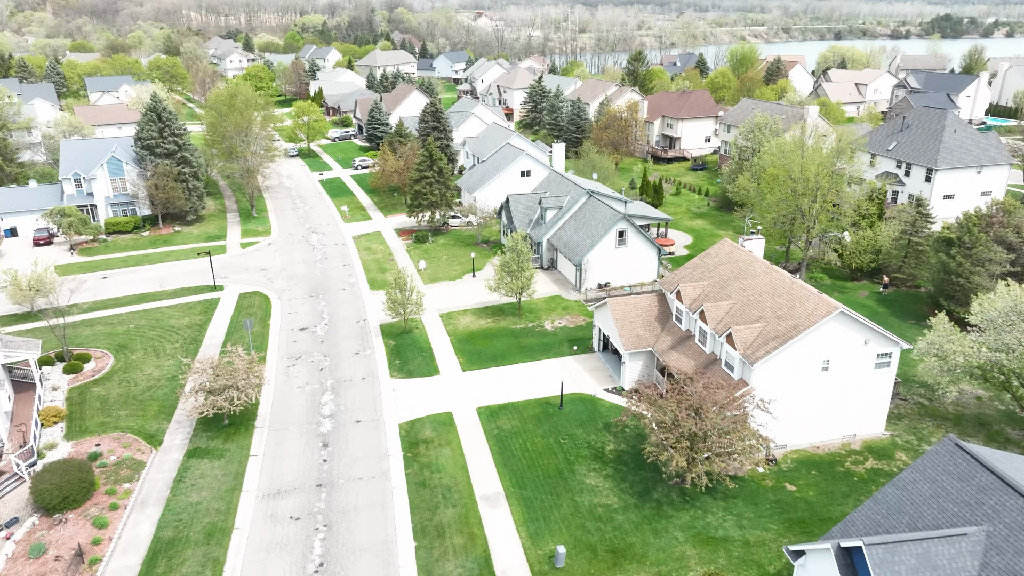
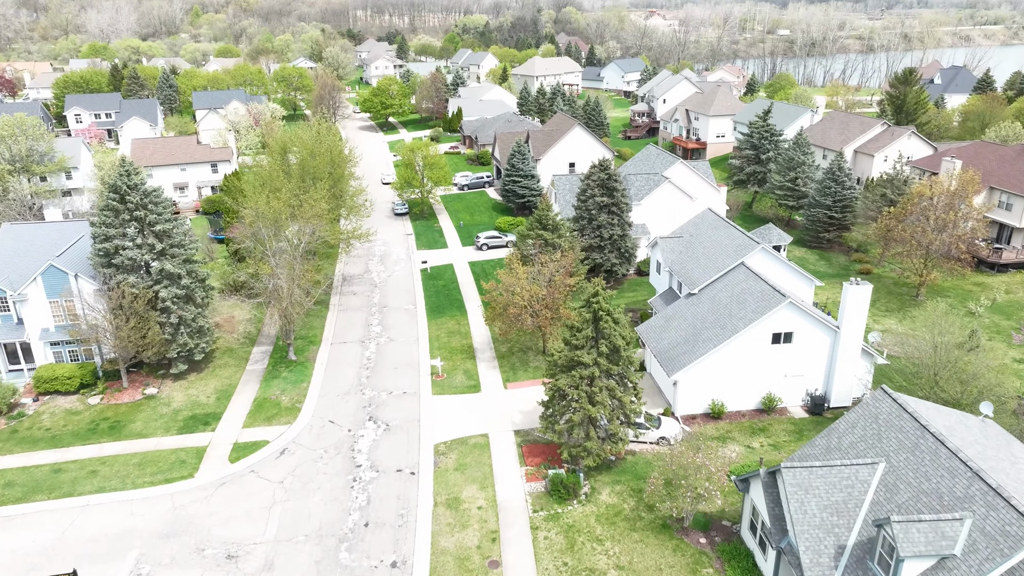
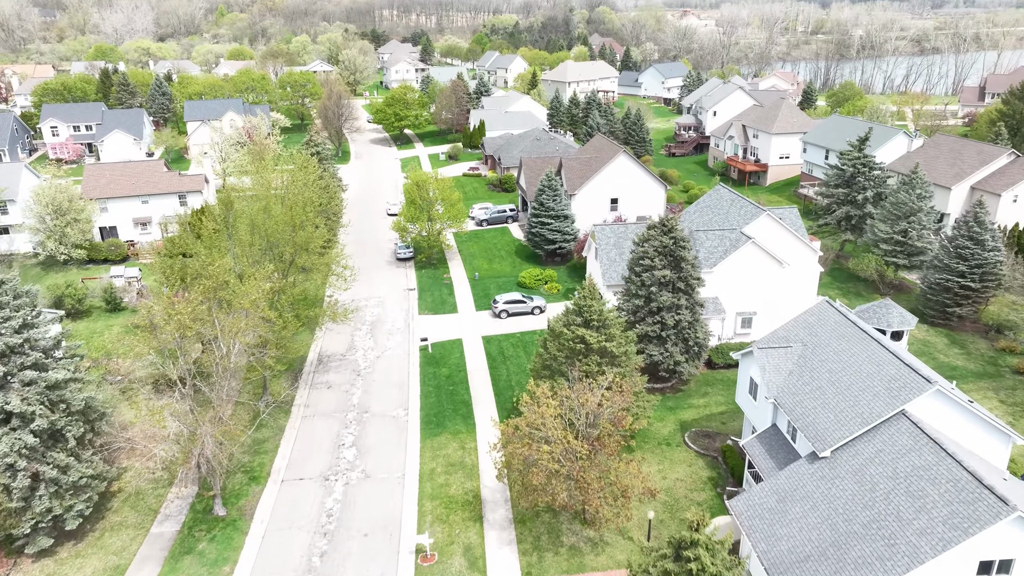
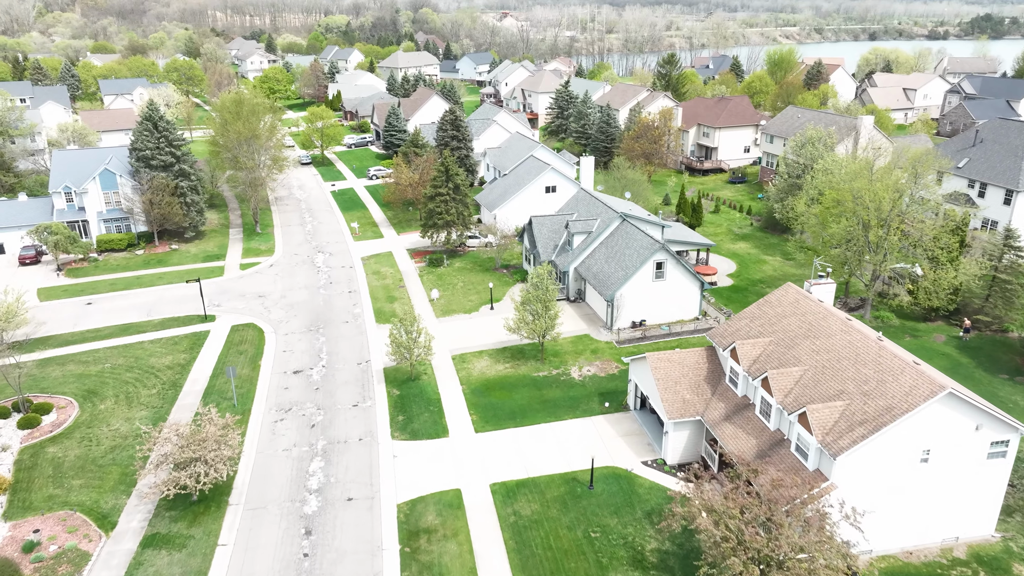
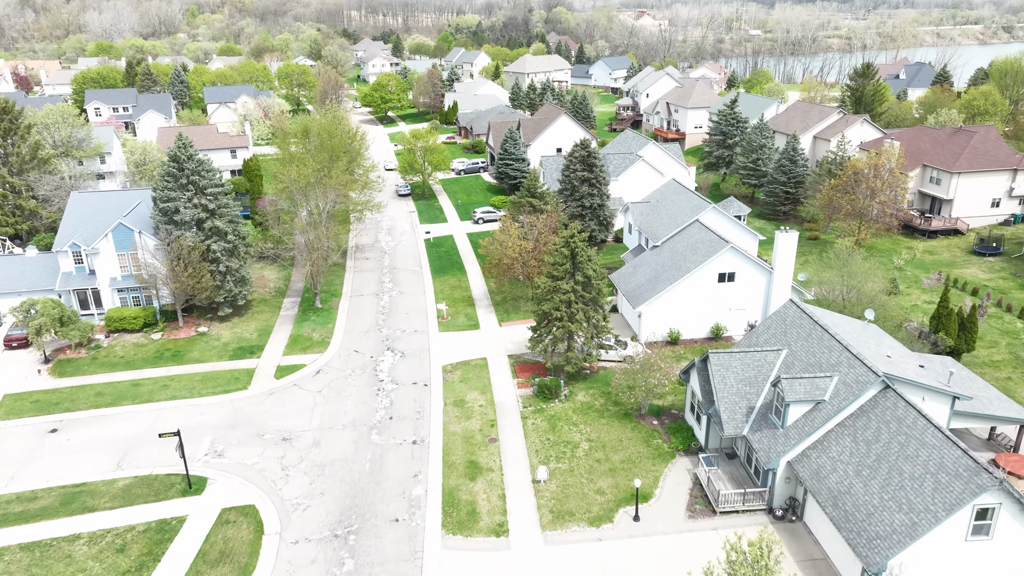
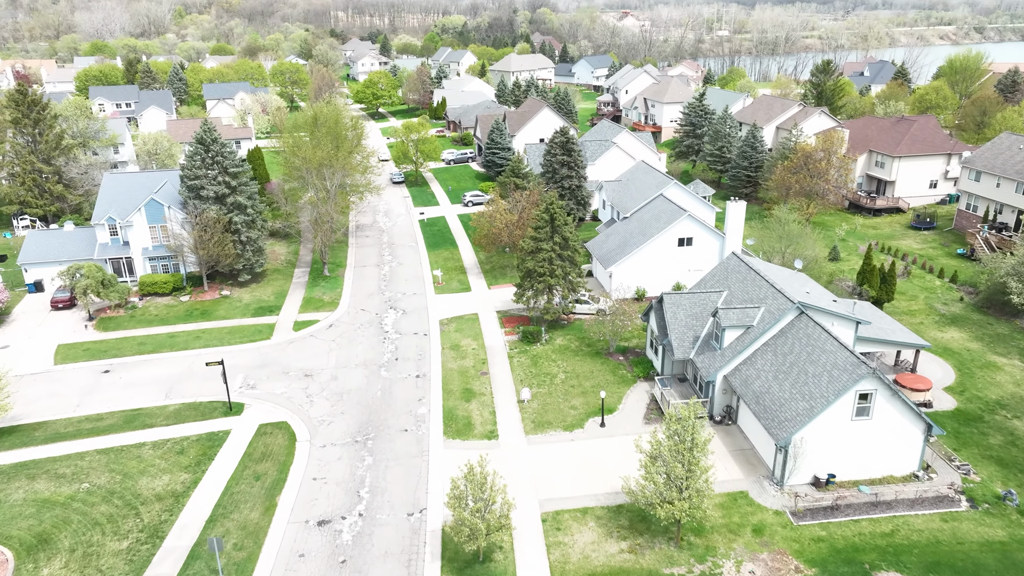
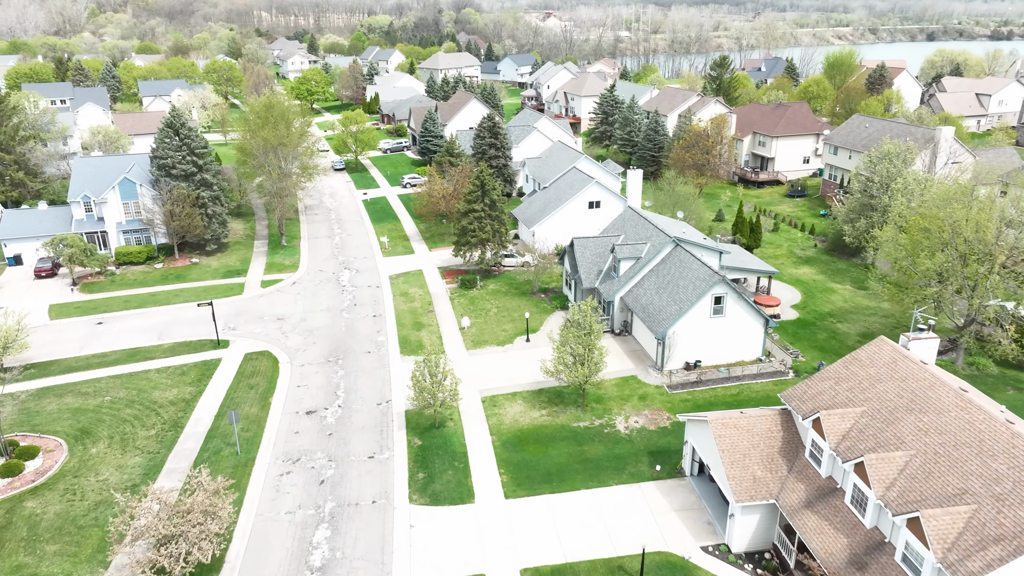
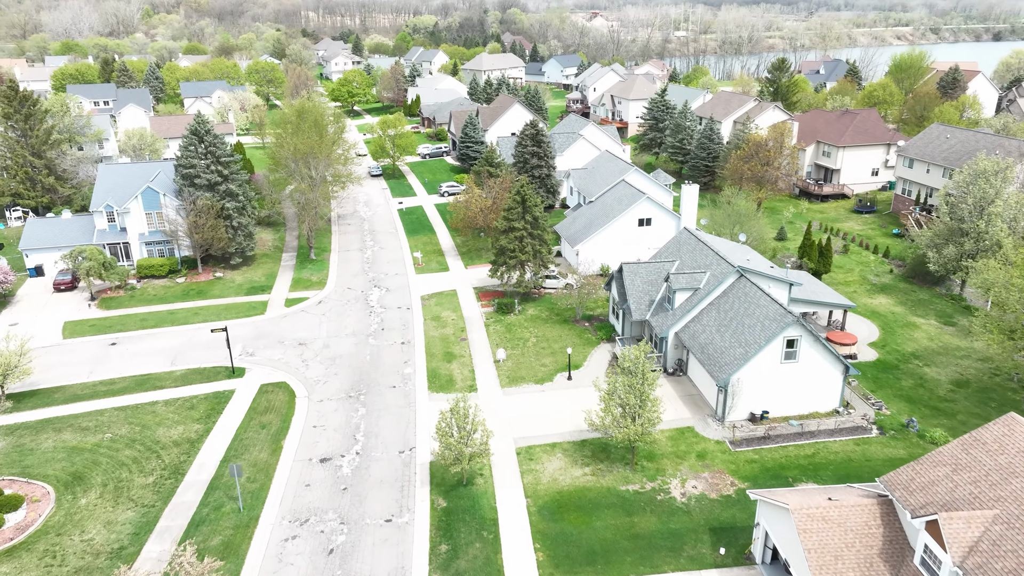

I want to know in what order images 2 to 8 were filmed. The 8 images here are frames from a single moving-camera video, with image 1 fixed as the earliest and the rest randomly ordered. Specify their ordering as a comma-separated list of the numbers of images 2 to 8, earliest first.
4, 7, 8, 6, 5, 2, 3
